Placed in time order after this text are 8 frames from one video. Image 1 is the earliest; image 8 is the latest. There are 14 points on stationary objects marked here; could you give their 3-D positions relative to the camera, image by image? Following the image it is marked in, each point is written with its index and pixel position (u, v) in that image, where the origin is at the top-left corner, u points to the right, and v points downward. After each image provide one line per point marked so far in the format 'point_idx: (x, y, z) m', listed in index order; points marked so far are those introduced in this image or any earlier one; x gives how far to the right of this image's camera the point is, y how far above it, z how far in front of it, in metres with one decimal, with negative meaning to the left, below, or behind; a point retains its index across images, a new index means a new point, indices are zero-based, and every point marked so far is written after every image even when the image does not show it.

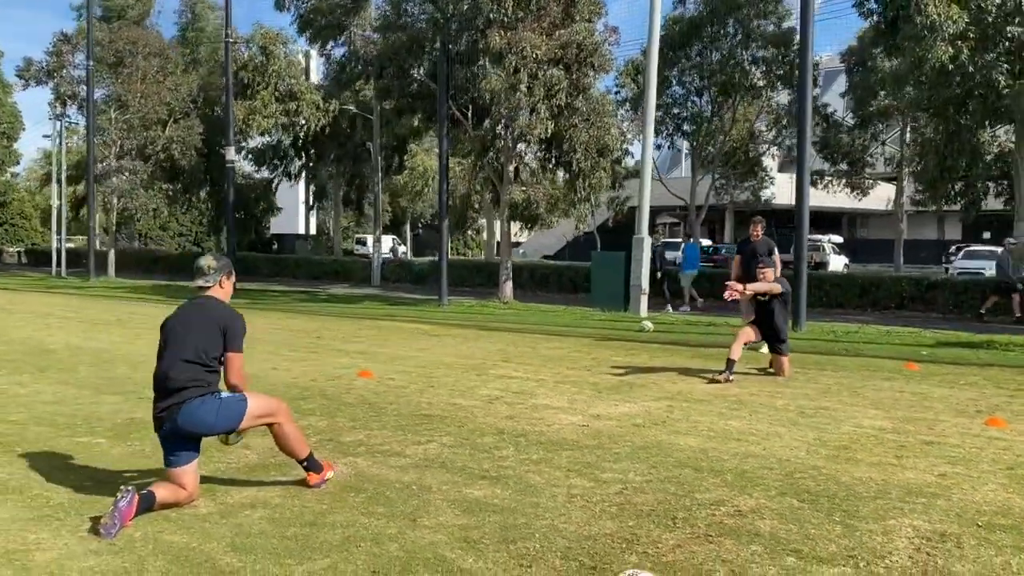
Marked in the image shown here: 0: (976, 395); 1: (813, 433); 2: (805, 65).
0: (+5.0, -1.2, +9.7) m
1: (+2.6, -1.2, +7.8) m
2: (+5.3, +4.1, +16.0) m
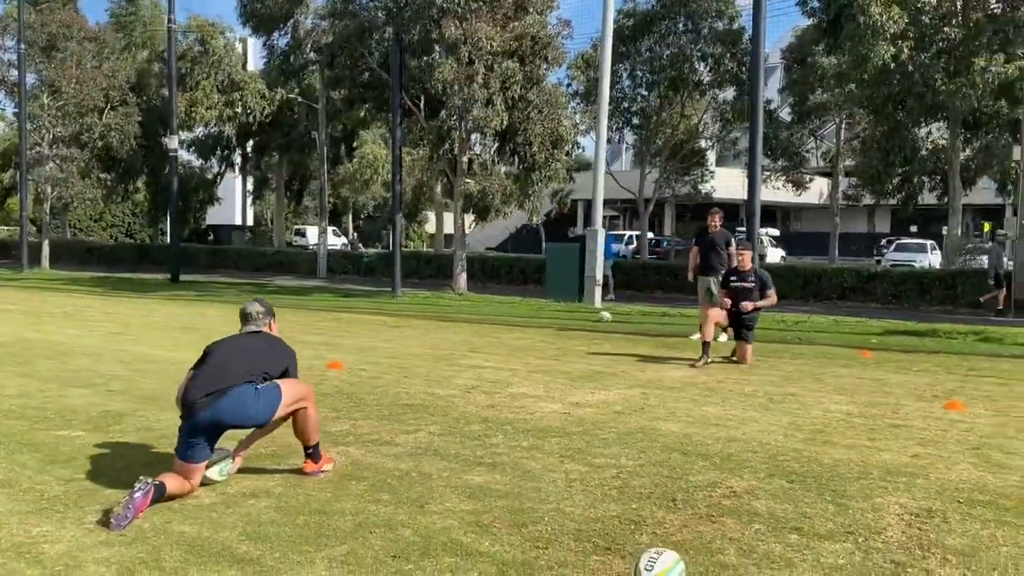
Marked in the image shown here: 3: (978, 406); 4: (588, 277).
0: (+4.7, -1.1, +10.1) m
1: (+2.5, -1.1, +8.0) m
2: (+4.5, +4.2, +16.4) m
3: (+4.6, -1.2, +8.7) m
4: (+1.8, +0.3, +20.1) m
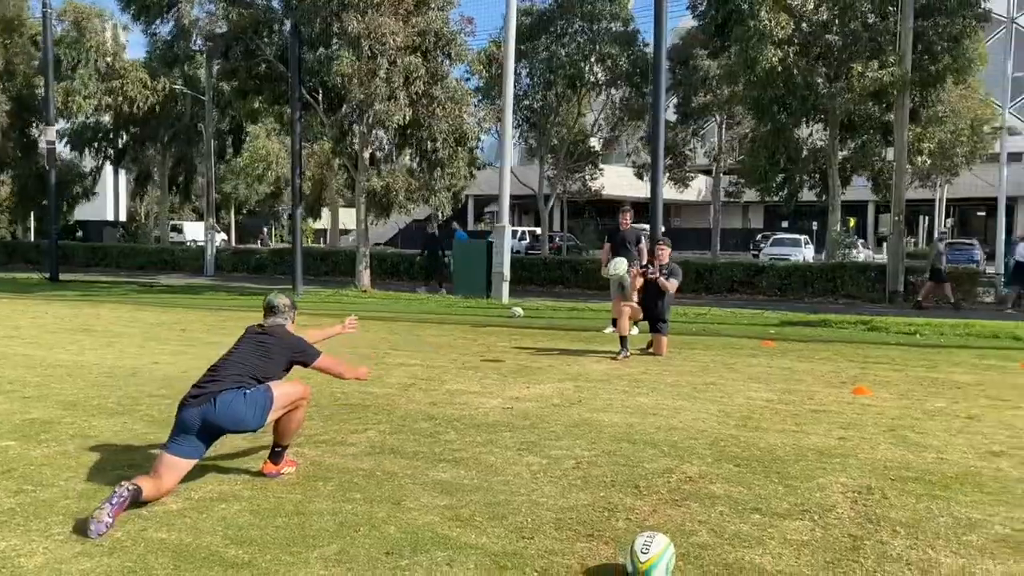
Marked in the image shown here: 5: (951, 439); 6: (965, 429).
0: (+3.9, -1.0, +10.8) m
1: (+1.9, -1.1, +8.5) m
2: (+2.8, +4.3, +17.0) m
3: (+3.9, -1.1, +9.4) m
4: (-0.4, +0.4, +20.3) m
5: (+3.5, -1.2, +7.1) m
6: (+3.8, -1.2, +7.5) m
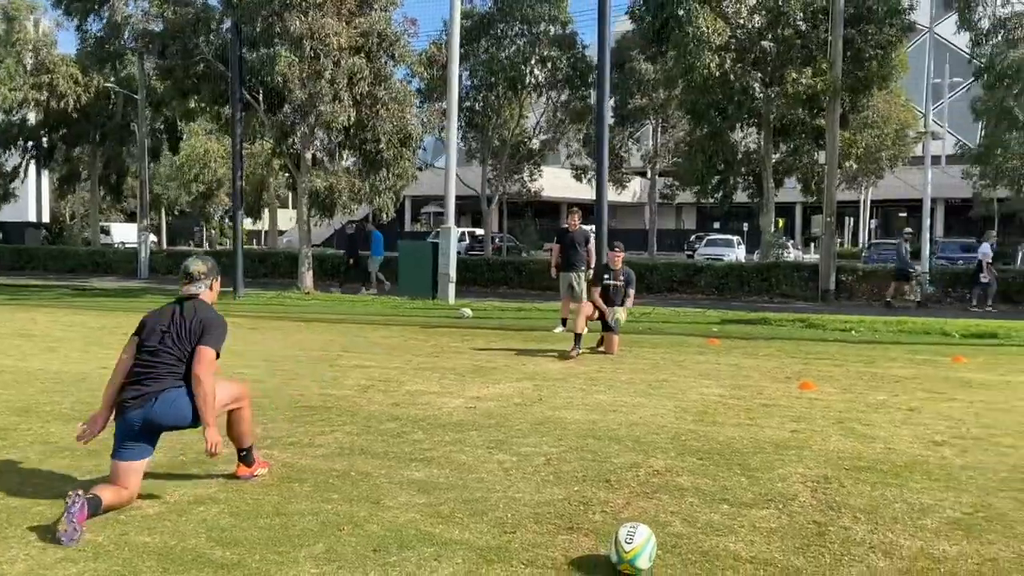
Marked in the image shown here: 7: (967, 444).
0: (+3.3, -1.0, +11.2) m
1: (+1.5, -1.1, +8.7) m
2: (+1.8, +4.3, +17.3) m
3: (+3.4, -1.1, +9.7) m
4: (-1.6, +0.3, +20.4) m
5: (+3.2, -1.2, +7.5) m
6: (+3.5, -1.2, +7.9) m
7: (+3.6, -1.2, +7.0) m
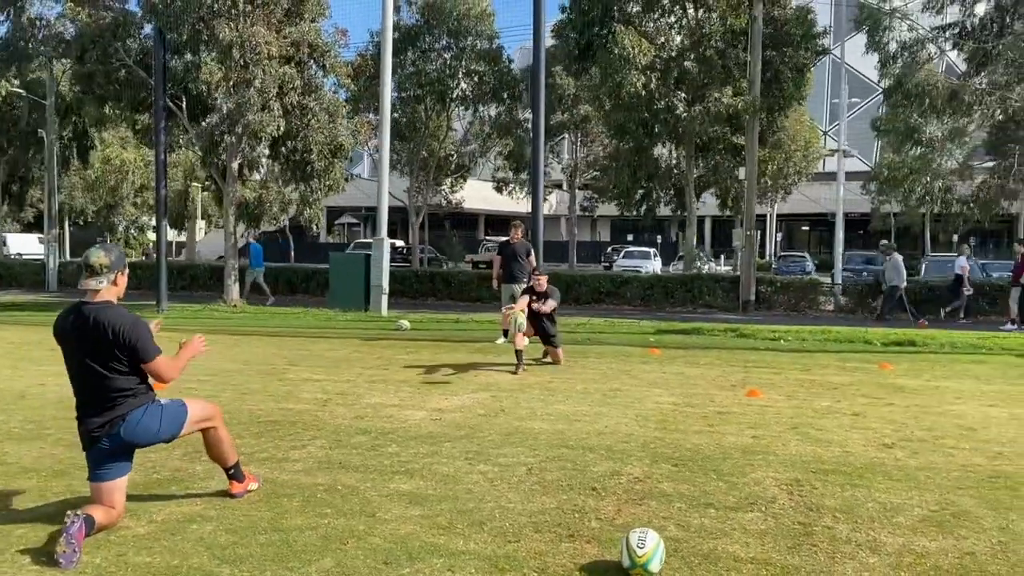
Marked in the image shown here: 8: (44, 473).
0: (+2.7, -1.1, +11.5) m
1: (+1.2, -1.2, +8.9) m
2: (+0.5, +4.1, +17.5) m
3: (+3.0, -1.2, +10.1) m
4: (-3.1, 0.0, +20.2) m
5: (+3.0, -1.3, +7.9) m
6: (+3.2, -1.3, +8.3) m
7: (+3.4, -1.3, +7.4) m
8: (-3.2, -1.3, +6.1) m
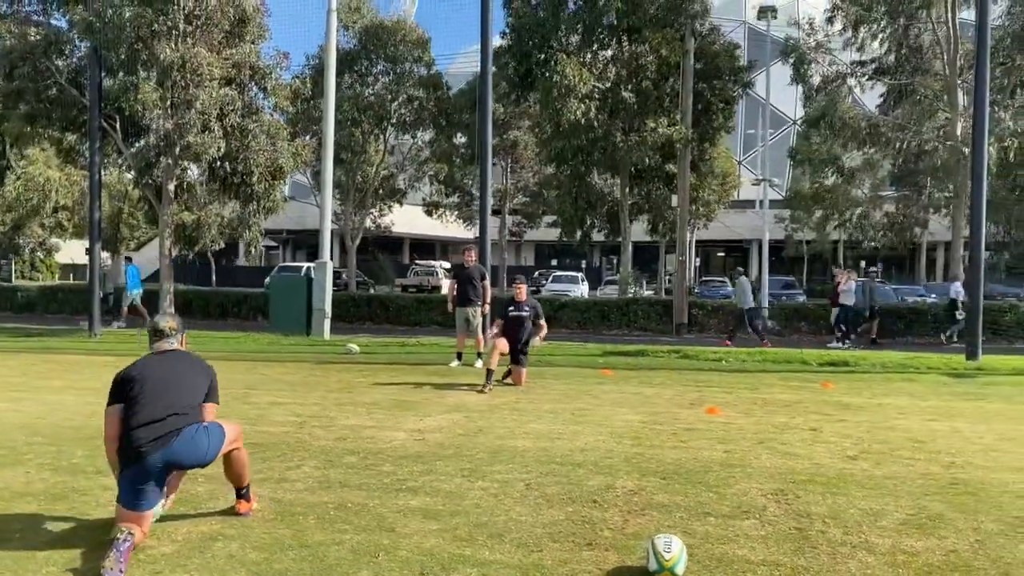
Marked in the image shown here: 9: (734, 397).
0: (+2.2, -1.4, +12.0) m
1: (+0.9, -1.4, +9.2) m
2: (-0.5, +3.6, +17.8) m
3: (+2.6, -1.5, +10.6) m
4: (-4.4, -0.5, +20.1) m
5: (+2.8, -1.5, +8.3) m
6: (+3.0, -1.5, +8.7) m
7: (+3.2, -1.5, +7.9) m
8: (-3.2, -1.4, +6.0) m
9: (+2.9, -1.4, +11.7) m
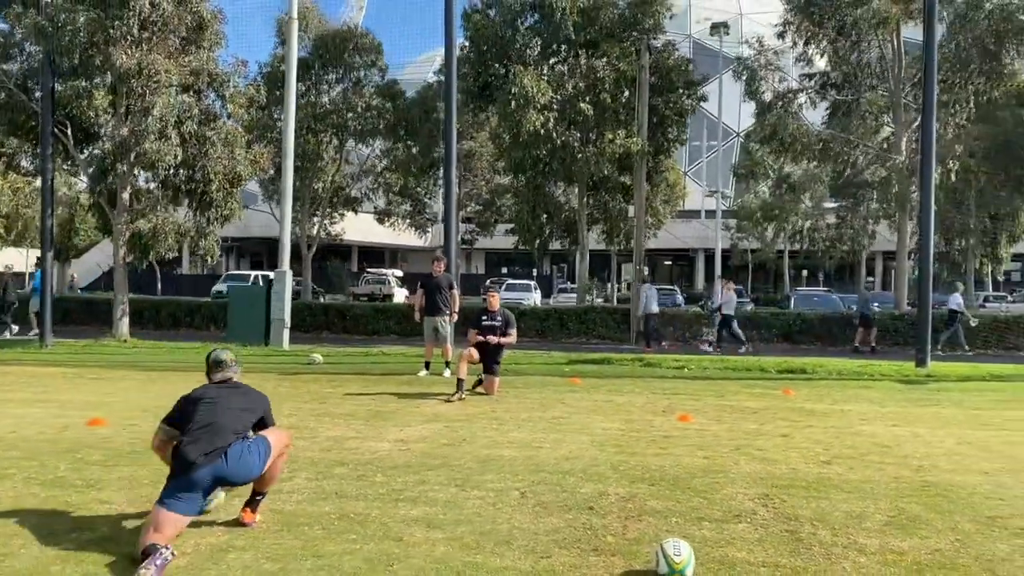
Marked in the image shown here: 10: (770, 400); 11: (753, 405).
0: (+1.8, -1.5, +12.2) m
1: (+0.7, -1.5, +9.4) m
2: (-1.2, +3.5, +18.0) m
3: (+2.3, -1.6, +10.8) m
4: (-5.2, -0.7, +20.0) m
5: (+2.6, -1.6, +8.6) m
6: (+2.8, -1.6, +9.0) m
7: (+3.1, -1.6, +8.3) m
8: (-3.2, -1.5, +5.9) m
9: (+2.6, -1.6, +12.0) m
10: (+3.7, -1.6, +12.7) m
11: (+3.3, -1.6, +12.1) m
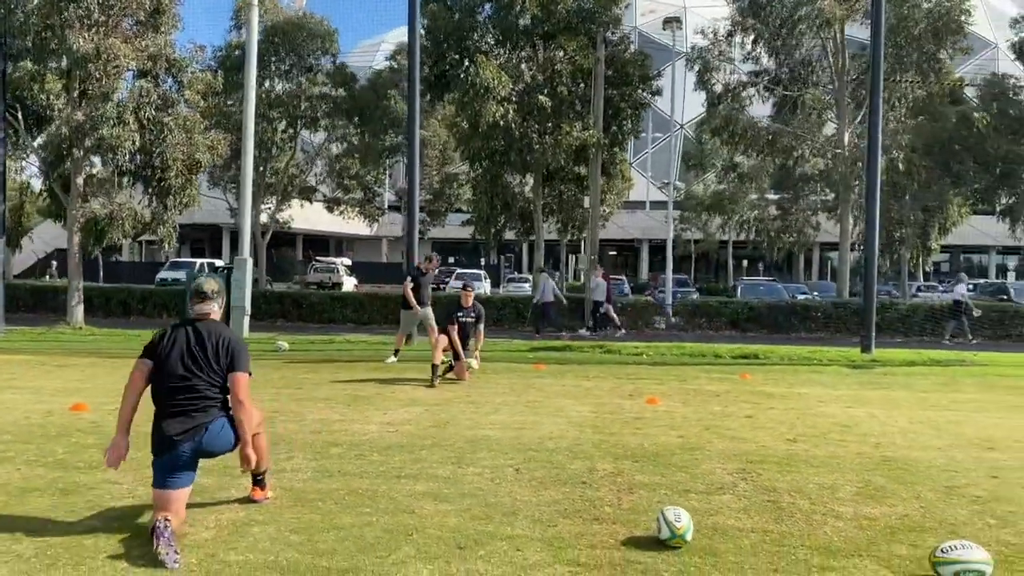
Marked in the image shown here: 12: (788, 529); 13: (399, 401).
0: (+1.4, -1.4, +12.6) m
1: (+0.5, -1.4, +9.8) m
2: (-2.0, +3.7, +18.1) m
3: (+2.0, -1.4, +11.3) m
4: (-6.1, -0.4, +19.9) m
5: (+2.5, -1.5, +9.1) m
6: (+2.6, -1.5, +9.6) m
7: (+3.0, -1.5, +8.8) m
8: (-3.1, -1.4, +6.0) m
9: (+2.2, -1.4, +12.5) m
10: (+3.2, -1.4, +13.2) m
11: (+2.9, -1.4, +12.6) m
12: (+1.7, -1.5, +5.6) m
13: (-1.4, -1.3, +10.6) m
